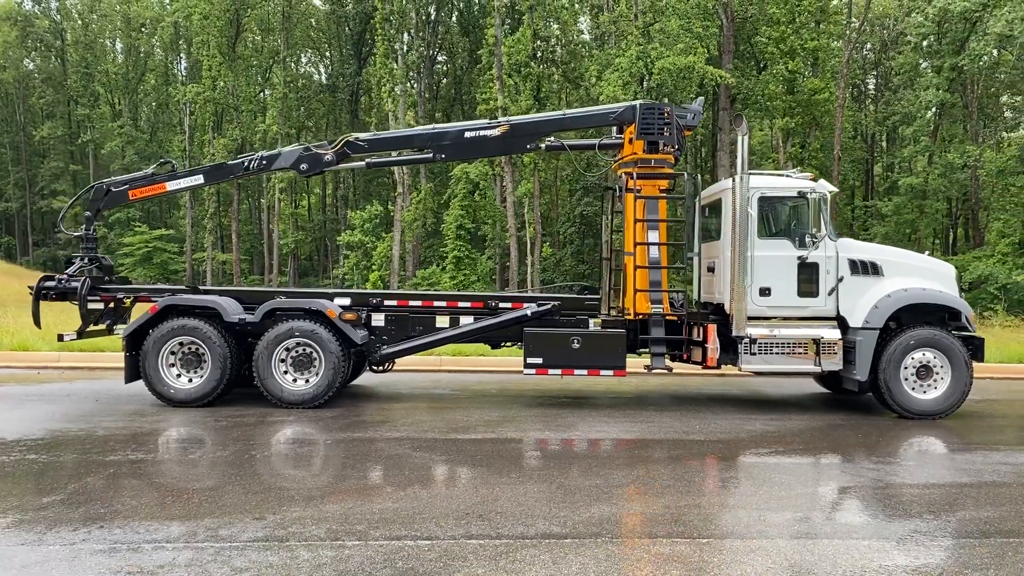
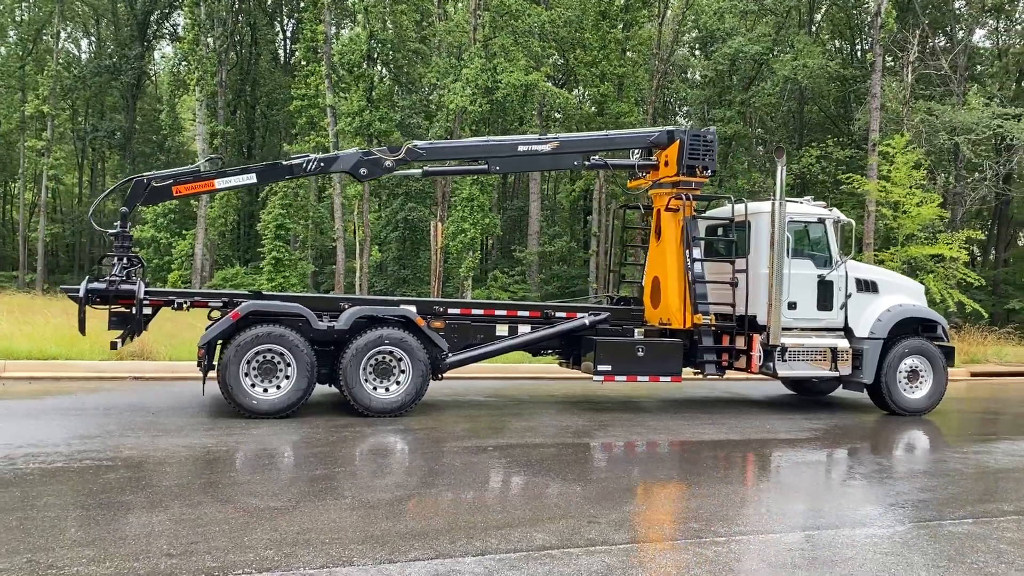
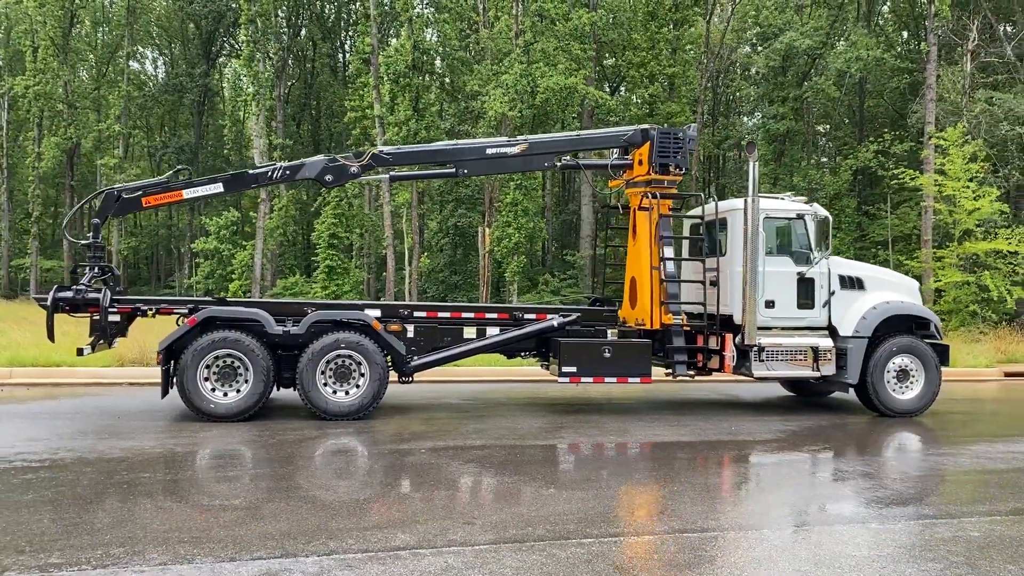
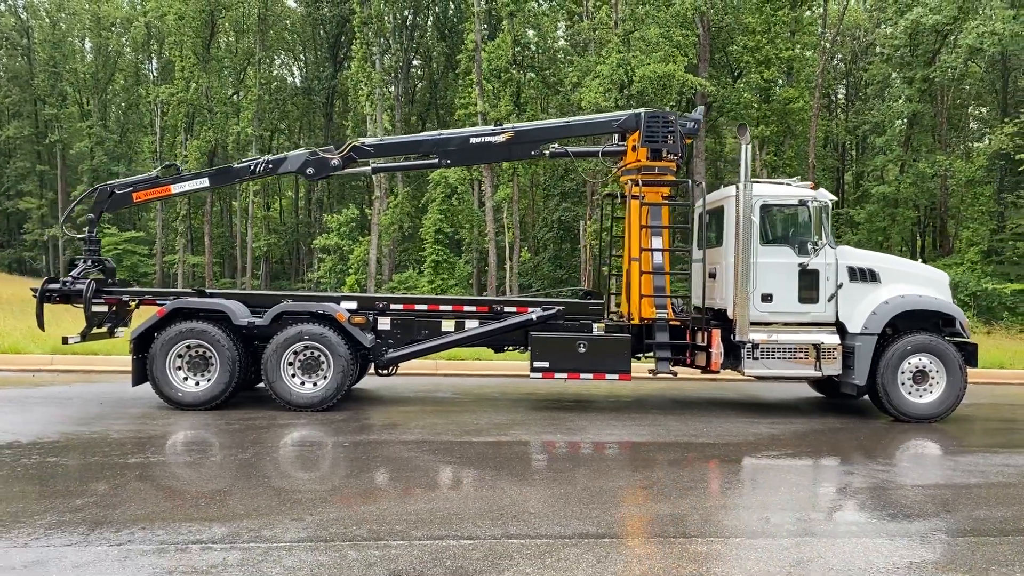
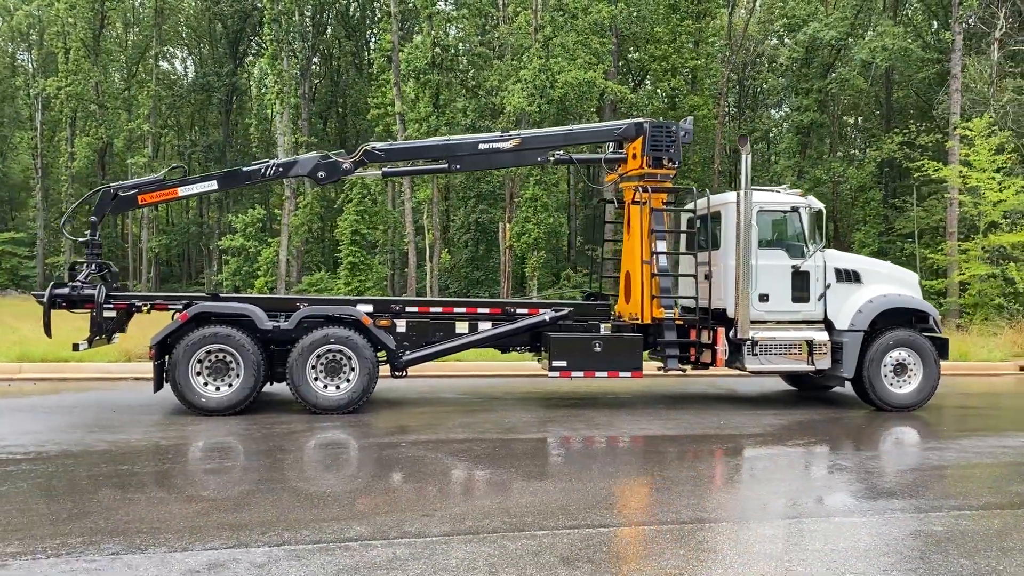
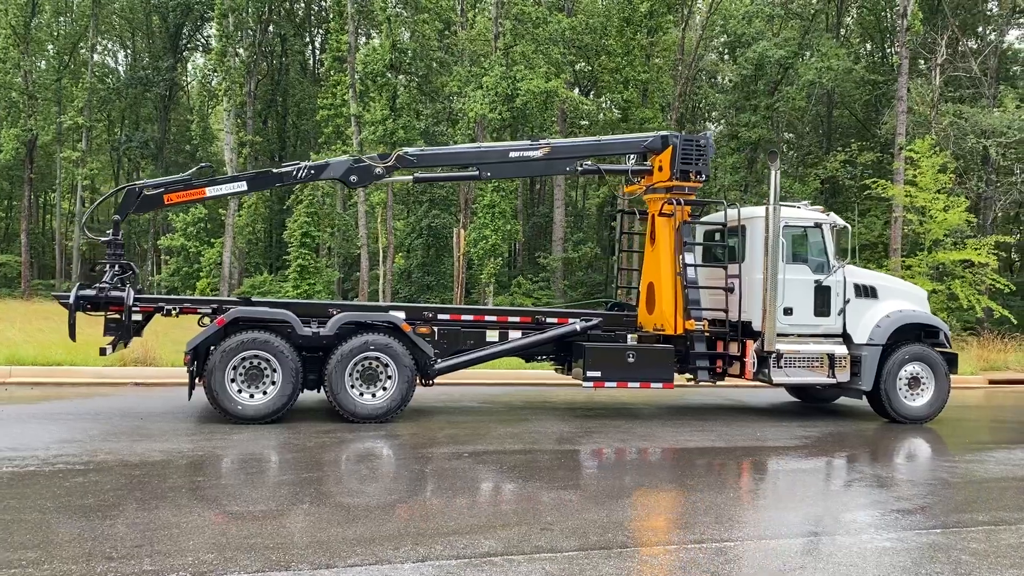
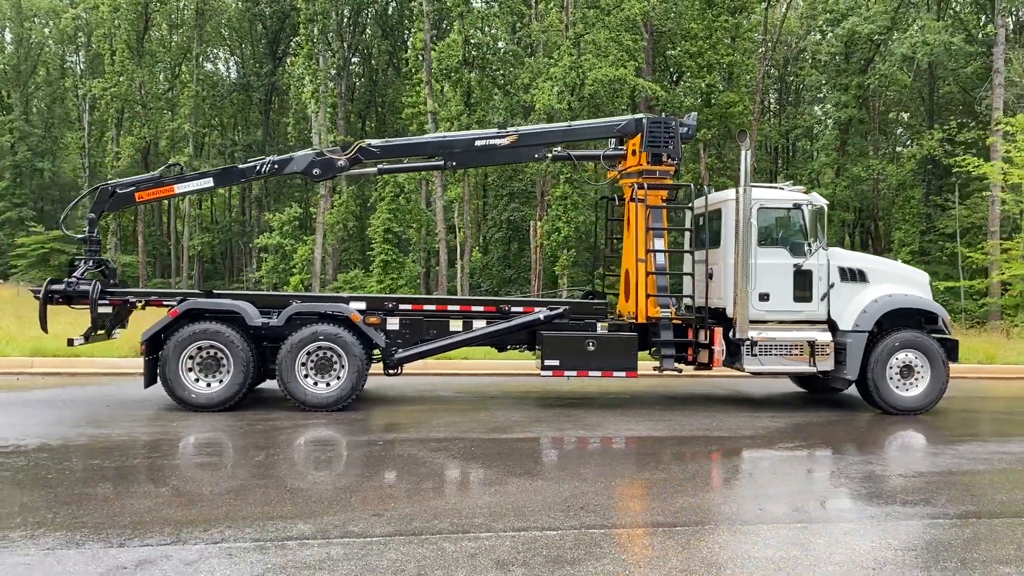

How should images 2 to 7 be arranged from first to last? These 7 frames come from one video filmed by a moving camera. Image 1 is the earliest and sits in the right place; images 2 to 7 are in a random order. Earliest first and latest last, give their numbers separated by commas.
4, 7, 5, 3, 6, 2
